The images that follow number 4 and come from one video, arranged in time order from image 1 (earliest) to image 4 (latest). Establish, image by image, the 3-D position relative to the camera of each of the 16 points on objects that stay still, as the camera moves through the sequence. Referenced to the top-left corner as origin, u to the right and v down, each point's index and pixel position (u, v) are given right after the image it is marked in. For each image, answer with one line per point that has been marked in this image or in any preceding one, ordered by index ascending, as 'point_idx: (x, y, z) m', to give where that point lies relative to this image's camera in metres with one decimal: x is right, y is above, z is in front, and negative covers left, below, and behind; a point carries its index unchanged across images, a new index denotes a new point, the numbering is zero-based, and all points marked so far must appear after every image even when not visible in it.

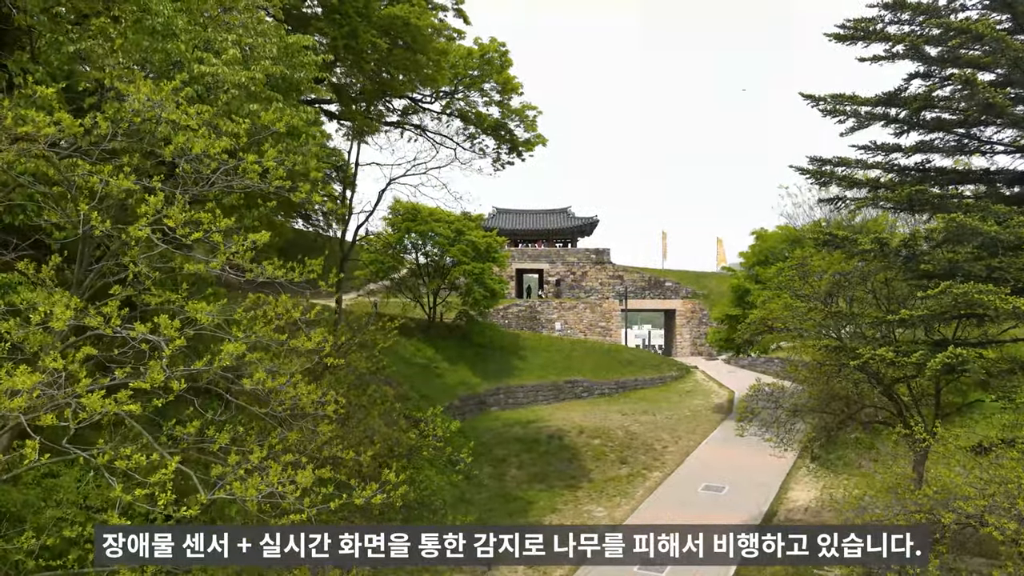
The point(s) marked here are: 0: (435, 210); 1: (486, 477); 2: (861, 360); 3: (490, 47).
0: (-2.9, +2.9, +19.2) m
1: (-0.7, -4.9, +13.8) m
2: (+5.4, -1.2, +7.9) m
3: (-0.5, +5.1, +10.9) m
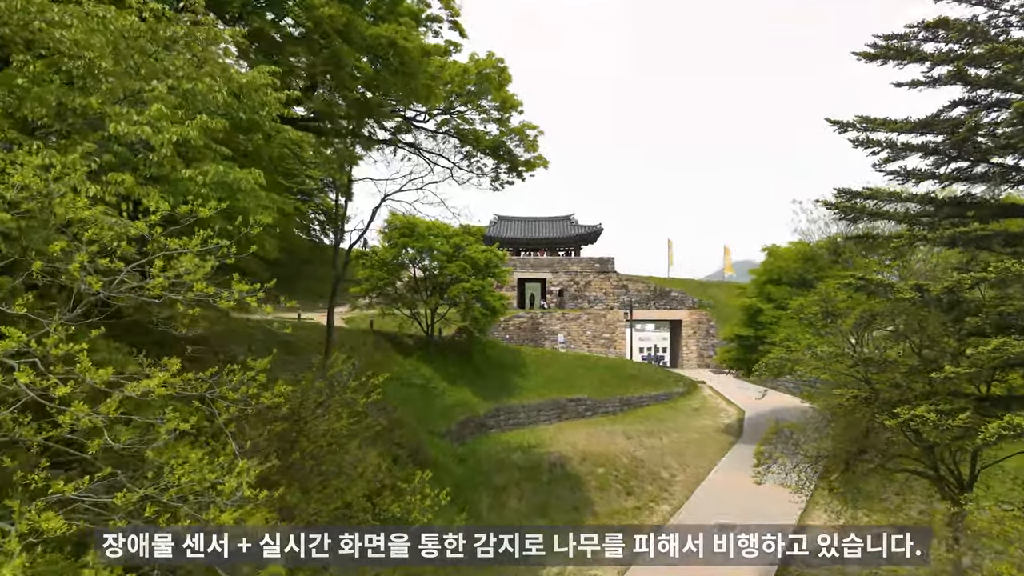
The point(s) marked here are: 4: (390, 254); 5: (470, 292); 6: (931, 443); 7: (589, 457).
0: (-2.9, +2.3, +18.5) m
1: (-0.7, -5.6, +13.1) m
2: (+5.3, -1.8, +7.2) m
3: (-0.5, +4.4, +10.1) m
4: (-4.2, +1.2, +18.0) m
5: (-1.6, -0.2, +19.1) m
6: (+6.0, -2.2, +7.4) m
7: (+2.3, -5.2, +15.9) m
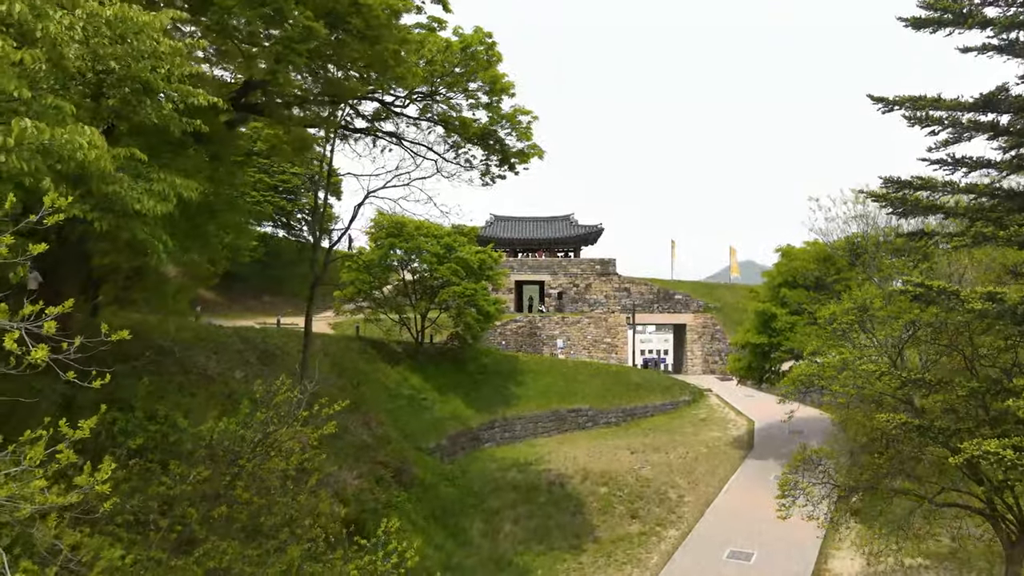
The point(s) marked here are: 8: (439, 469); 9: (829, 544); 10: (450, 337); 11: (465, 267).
0: (-3.0, +2.2, +17.3) m
1: (-0.8, -5.7, +11.9) m
2: (+5.2, -1.9, +6.0) m
3: (-0.7, +4.3, +9.0) m
4: (-4.4, +1.0, +16.8) m
5: (-1.7, -0.3, +17.9) m
6: (+5.8, -2.3, +6.2) m
7: (+2.2, -5.3, +14.7) m
8: (-2.0, -4.9, +14.0) m
9: (+6.7, -5.4, +10.9) m
10: (-2.3, -1.8, +19.4) m
11: (-1.6, +0.7, +18.1) m
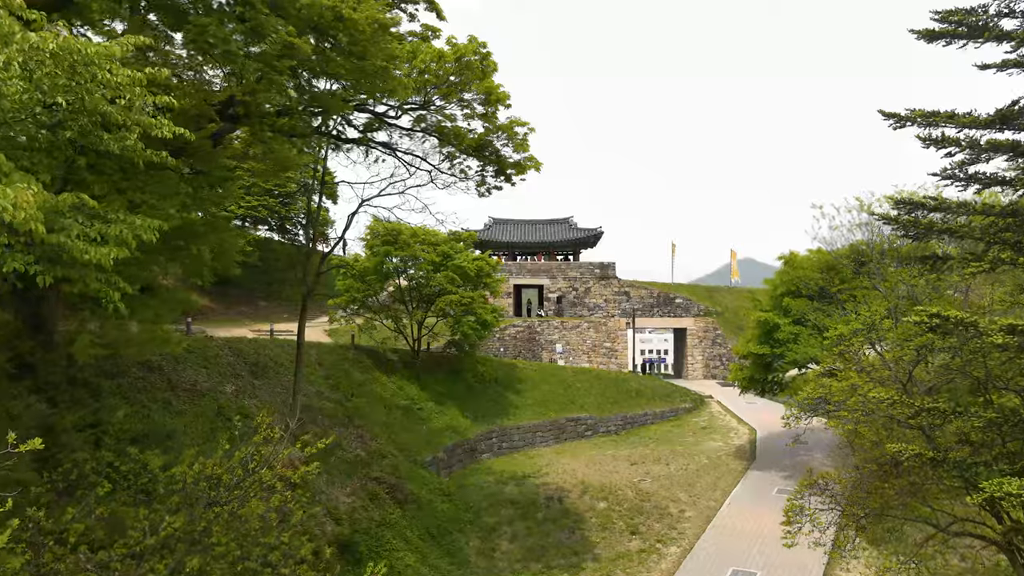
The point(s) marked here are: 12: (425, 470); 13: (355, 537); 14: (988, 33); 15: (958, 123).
0: (-3.1, +1.9, +17.0) m
1: (-0.9, -6.0, +11.6) m
2: (+5.1, -2.2, +5.7) m
3: (-0.7, +4.0, +8.6) m
4: (-4.4, +0.8, +16.5) m
5: (-1.8, -0.5, +17.6) m
6: (+5.8, -2.6, +5.9) m
7: (+2.1, -5.6, +14.4) m
8: (-2.0, -5.2, +13.7) m
9: (+6.6, -5.7, +10.7) m
10: (-2.4, -2.1, +19.1) m
11: (-1.7, +0.5, +17.8) m
12: (-2.3, -4.9, +13.8) m
13: (-3.0, -4.8, +10.1) m
14: (+5.7, +3.1, +6.2) m
15: (+5.5, +2.0, +6.4) m
